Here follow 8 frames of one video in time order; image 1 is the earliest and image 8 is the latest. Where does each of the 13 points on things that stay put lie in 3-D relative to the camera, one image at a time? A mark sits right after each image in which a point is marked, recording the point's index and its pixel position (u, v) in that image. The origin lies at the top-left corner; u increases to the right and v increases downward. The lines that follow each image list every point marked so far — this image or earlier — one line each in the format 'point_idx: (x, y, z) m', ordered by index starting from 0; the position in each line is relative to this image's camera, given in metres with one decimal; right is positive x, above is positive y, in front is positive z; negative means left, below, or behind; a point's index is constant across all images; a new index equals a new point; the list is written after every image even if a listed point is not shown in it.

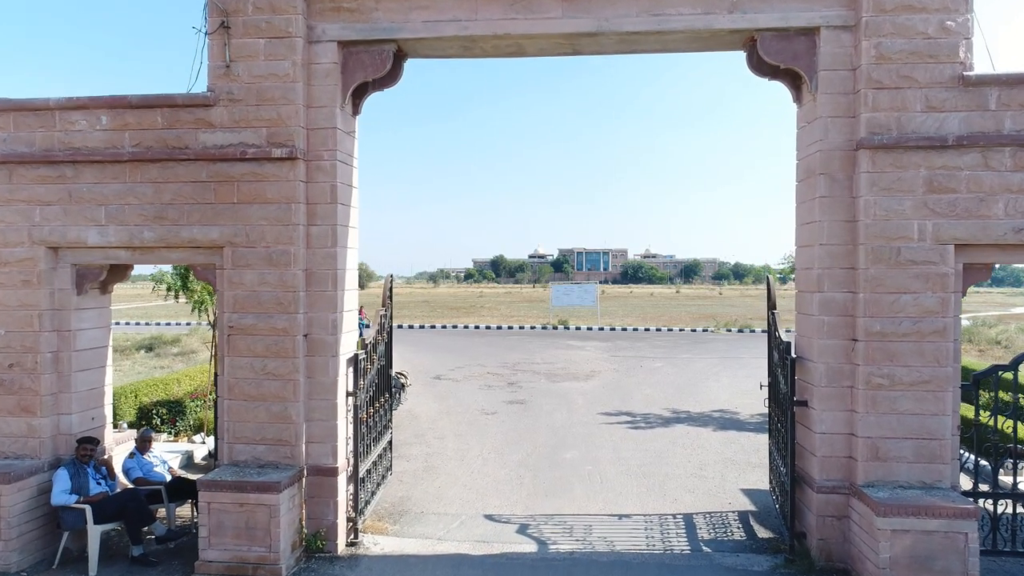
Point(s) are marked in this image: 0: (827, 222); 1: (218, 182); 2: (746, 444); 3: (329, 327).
0: (+2.1, +0.4, +4.2) m
1: (-2.1, +0.7, +4.5) m
2: (+3.1, -2.0, +8.2) m
3: (-1.3, -0.3, +4.5) m
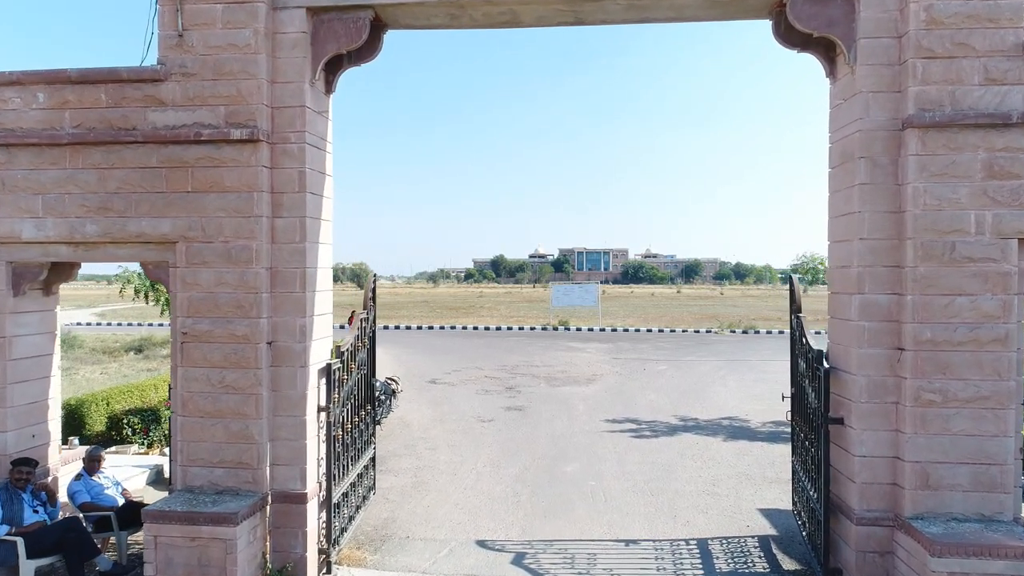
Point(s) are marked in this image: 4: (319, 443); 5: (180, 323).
0: (+2.1, +0.4, +3.6) m
1: (-2.1, +0.7, +3.9) m
2: (+3.0, -2.0, +7.6) m
3: (-1.4, -0.3, +4.0) m
4: (-1.3, -1.0, +4.2) m
5: (-2.1, -0.2, +3.9) m
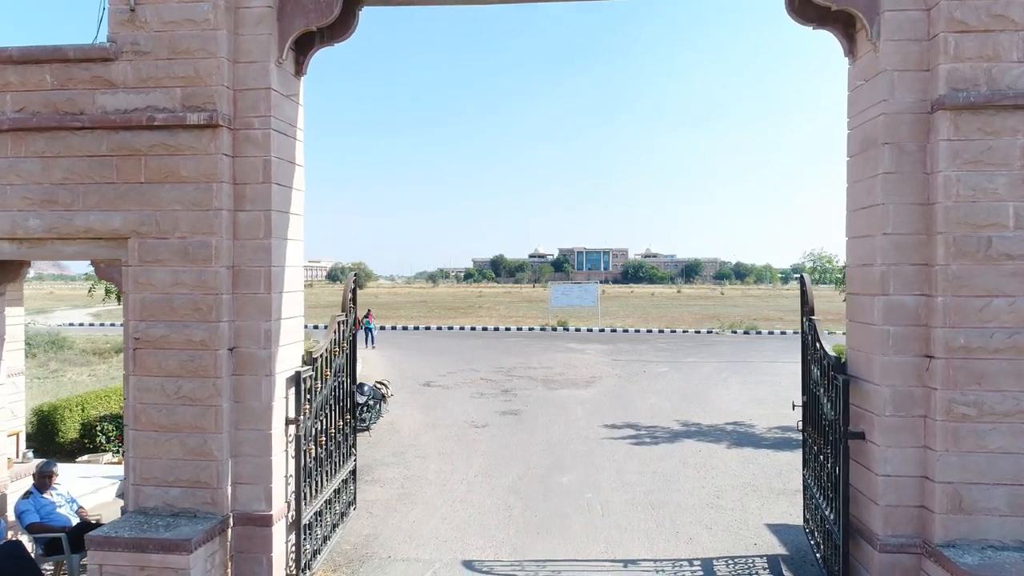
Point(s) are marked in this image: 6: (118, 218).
0: (+2.0, +0.4, +3.3) m
1: (-2.2, +0.7, +3.6) m
2: (+2.9, -2.0, +7.3) m
3: (-1.4, -0.3, +3.6) m
4: (-1.4, -1.0, +3.8) m
5: (-2.1, -0.2, +3.6) m
6: (-2.2, +0.4, +3.6) m
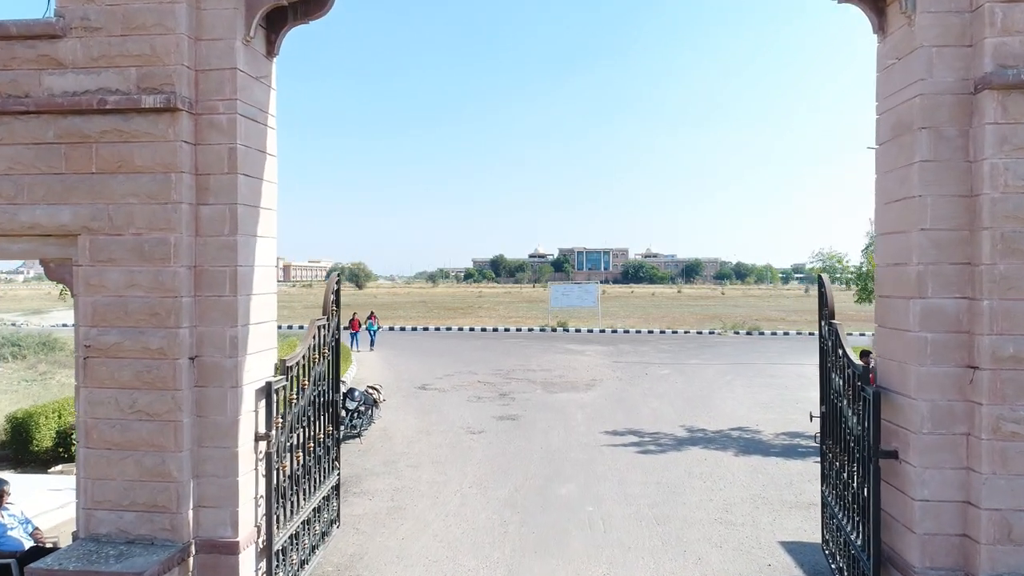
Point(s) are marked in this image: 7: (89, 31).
0: (+1.9, +0.4, +2.9) m
1: (-2.2, +0.7, +3.2) m
2: (+2.9, -2.0, +6.9) m
3: (-1.5, -0.3, +3.2) m
4: (-1.4, -1.0, +3.5) m
5: (-2.2, -0.2, +3.2) m
6: (-2.3, +0.4, +3.2) m
7: (-2.1, +1.3, +3.2) m
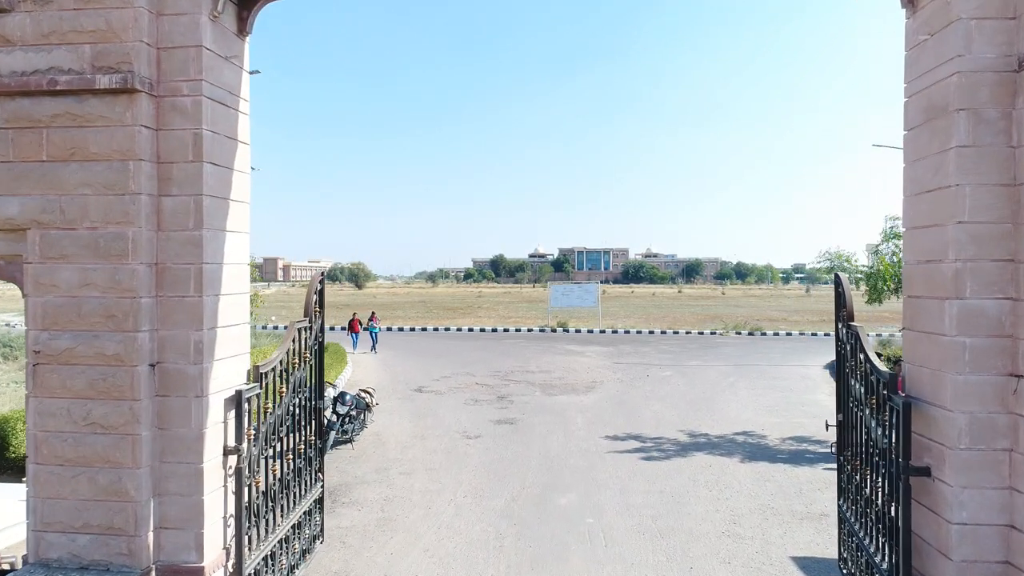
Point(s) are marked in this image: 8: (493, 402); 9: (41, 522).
0: (+1.9, +0.4, +2.6) m
1: (-2.3, +0.7, +2.9) m
2: (+2.9, -2.0, +6.6) m
3: (-1.5, -0.3, +2.9) m
4: (-1.4, -1.0, +3.2) m
5: (-2.2, -0.2, +2.9) m
6: (-2.3, +0.4, +2.9) m
7: (-2.2, +1.3, +2.9) m
8: (-0.3, -2.0, +11.2) m
9: (-2.2, -1.1, +2.9) m
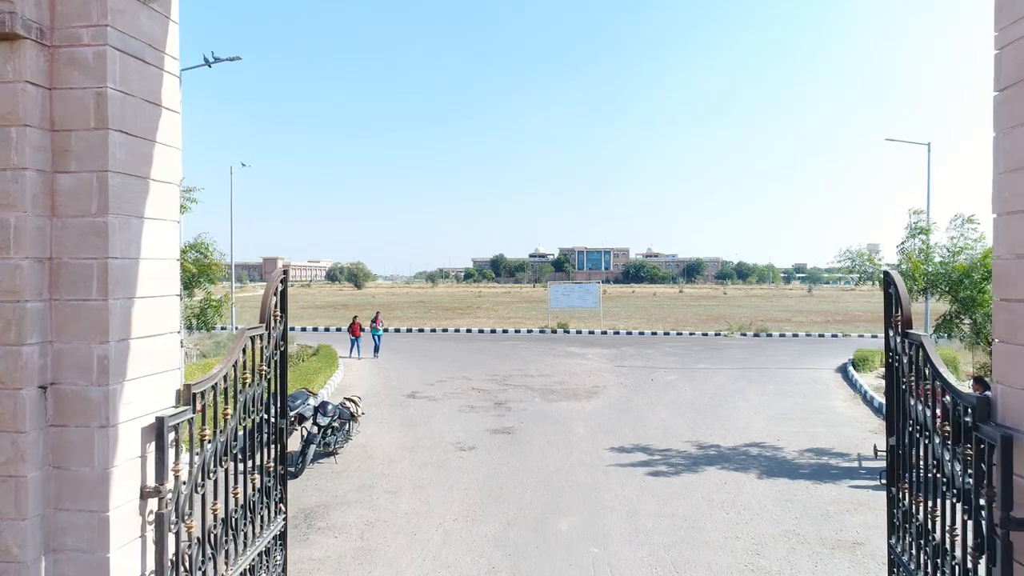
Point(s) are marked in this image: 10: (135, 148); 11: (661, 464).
0: (+1.9, +0.4, +2.0) m
1: (-2.3, +0.7, +2.3) m
2: (+2.8, -2.0, +6.0) m
3: (-1.5, -0.3, +2.3) m
4: (-1.5, -1.0, +2.5) m
5: (-2.3, -0.2, +2.3) m
6: (-2.3, +0.4, +2.3) m
7: (-2.2, +1.3, +2.3) m
8: (-0.4, -2.0, +10.6) m
9: (-2.2, -1.1, +2.3) m
10: (-1.5, +0.5, +2.5) m
11: (+1.7, -2.0, +7.2) m
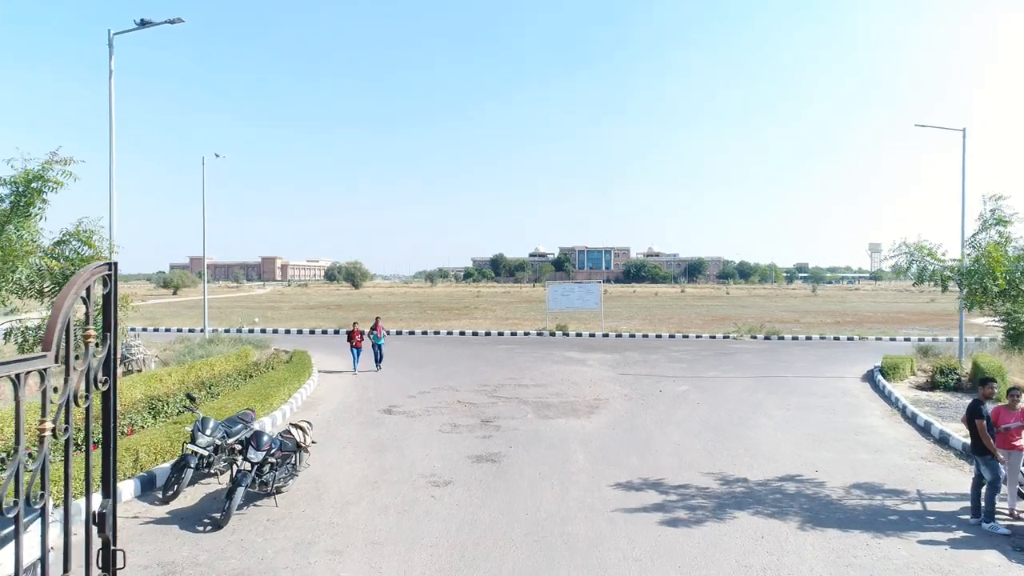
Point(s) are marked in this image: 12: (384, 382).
0: (+1.7, +0.4, +0.6) m
1: (-2.5, +0.7, +0.9) m
2: (+2.7, -2.1, +4.6) m
3: (-1.7, -0.3, +0.9) m
4: (-1.6, -1.1, +1.1) m
5: (-2.4, -0.3, +0.9) m
6: (-2.5, +0.4, +0.9) m
7: (-2.4, +1.3, +0.9) m
8: (-0.5, -2.0, +9.2) m
9: (-2.4, -1.1, +0.9) m
10: (-1.6, +0.5, +1.1) m
11: (+1.5, -2.0, +5.8) m
12: (-2.8, -2.0, +13.7) m
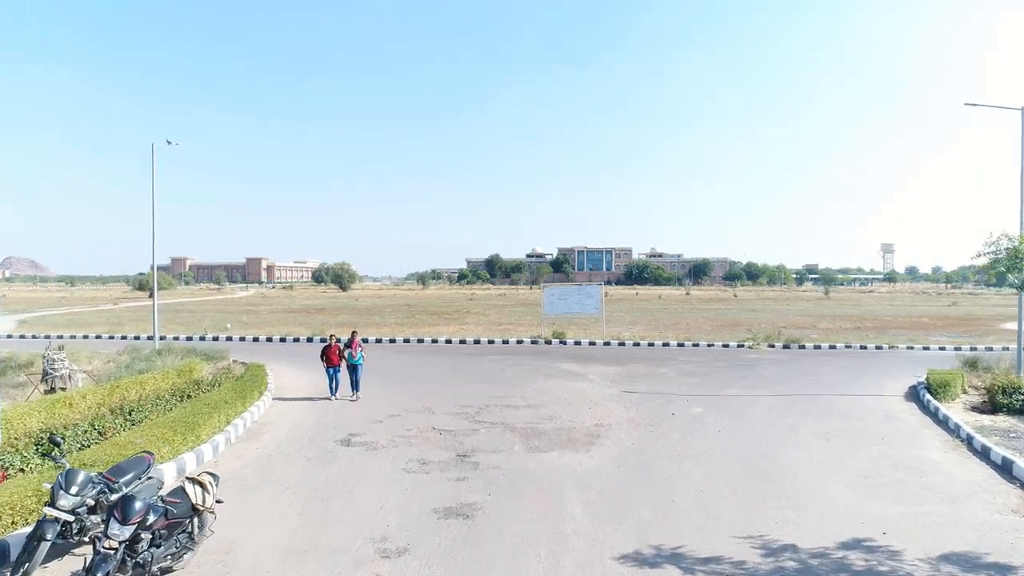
0: (+1.5, +0.4, -1.2) m
1: (-2.7, +0.7, -0.9) m
2: (+2.4, -2.1, +2.8) m
3: (-1.9, -0.3, -0.9) m
4: (-1.9, -1.1, -0.7) m
5: (-2.7, -0.3, -0.9) m
6: (-2.7, +0.3, -0.9) m
7: (-2.6, +1.3, -0.9) m
8: (-0.8, -2.1, +7.4) m
9: (-2.6, -1.1, -0.9) m
10: (-1.9, +0.5, -0.7) m
11: (+1.3, -2.1, +4.0) m
12: (-3.0, -2.1, +11.9) m
